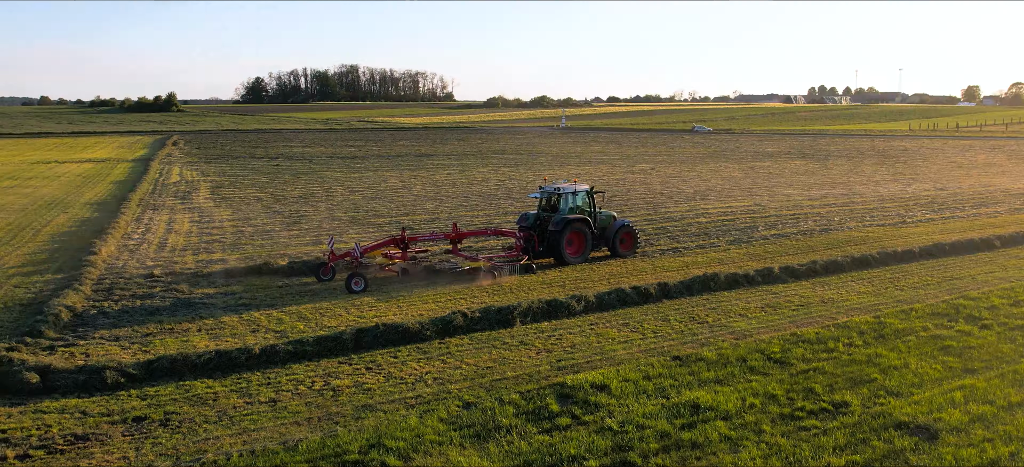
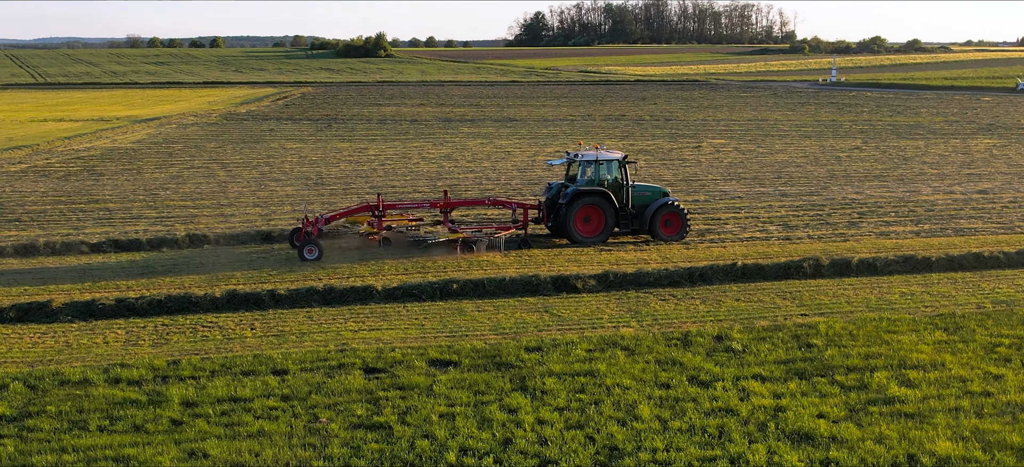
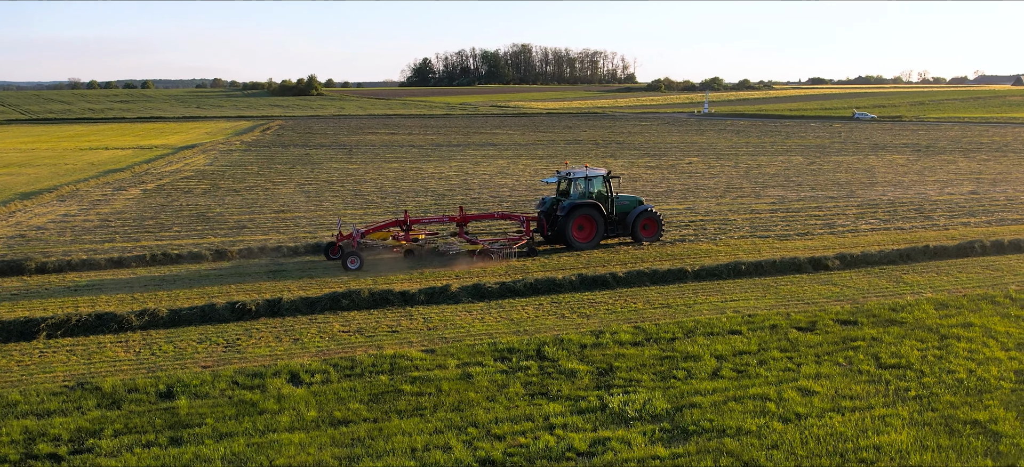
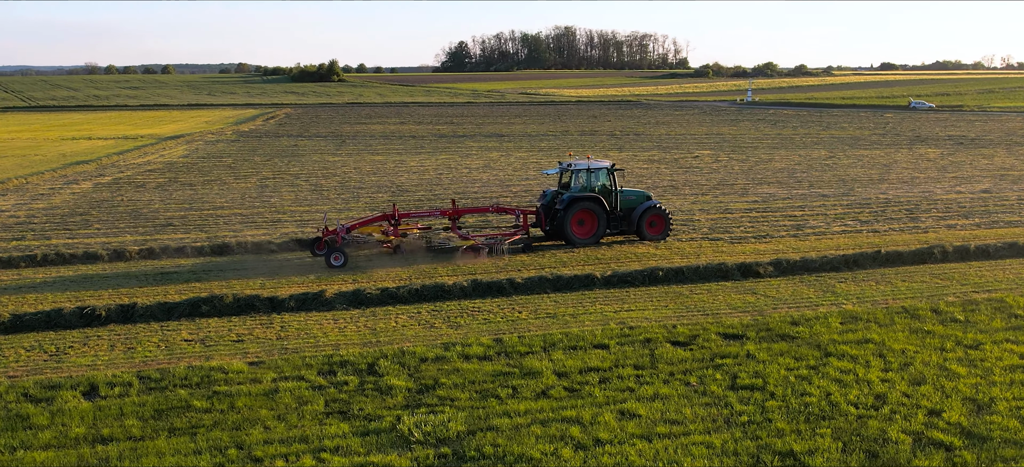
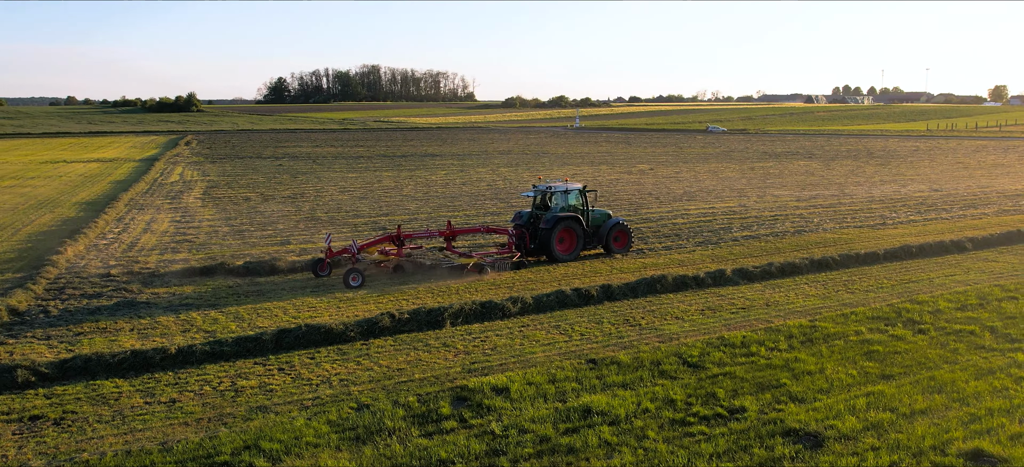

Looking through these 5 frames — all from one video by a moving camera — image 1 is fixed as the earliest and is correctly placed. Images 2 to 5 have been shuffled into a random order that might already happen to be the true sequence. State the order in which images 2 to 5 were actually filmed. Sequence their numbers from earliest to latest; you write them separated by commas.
5, 3, 4, 2
